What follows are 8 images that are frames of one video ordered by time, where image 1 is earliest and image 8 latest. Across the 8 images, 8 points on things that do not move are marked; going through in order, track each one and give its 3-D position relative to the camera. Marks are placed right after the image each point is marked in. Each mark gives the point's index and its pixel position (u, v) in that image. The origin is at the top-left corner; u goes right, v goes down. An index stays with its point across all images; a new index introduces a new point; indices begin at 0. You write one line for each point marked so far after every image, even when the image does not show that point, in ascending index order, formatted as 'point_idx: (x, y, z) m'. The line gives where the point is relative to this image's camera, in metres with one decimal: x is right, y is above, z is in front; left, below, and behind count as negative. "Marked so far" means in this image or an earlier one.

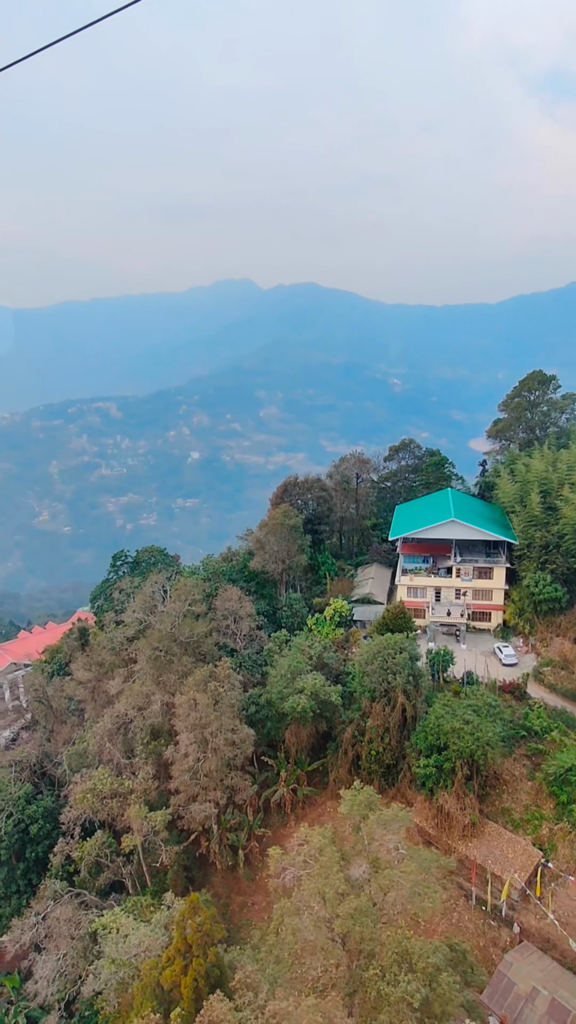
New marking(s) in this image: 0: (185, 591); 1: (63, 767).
0: (-3.4, -2.6, +19.8) m
1: (-7.1, -8.1, +19.1) m
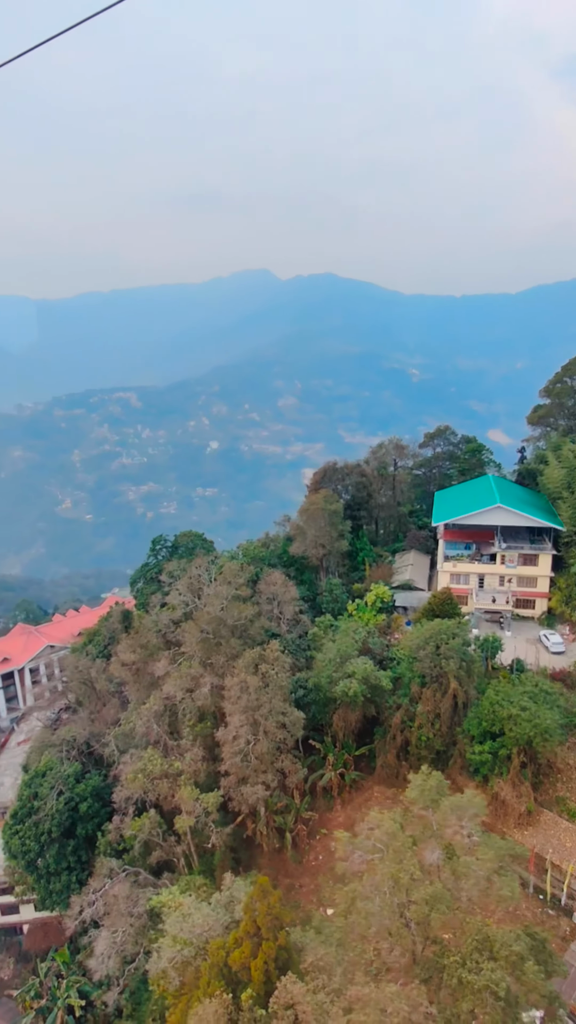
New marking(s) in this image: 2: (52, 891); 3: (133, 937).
0: (-1.9, -2.0, +19.8) m
1: (-5.7, -7.5, +19.2) m
2: (-6.8, -10.9, +17.4) m
3: (-3.4, -9.4, +13.3) m
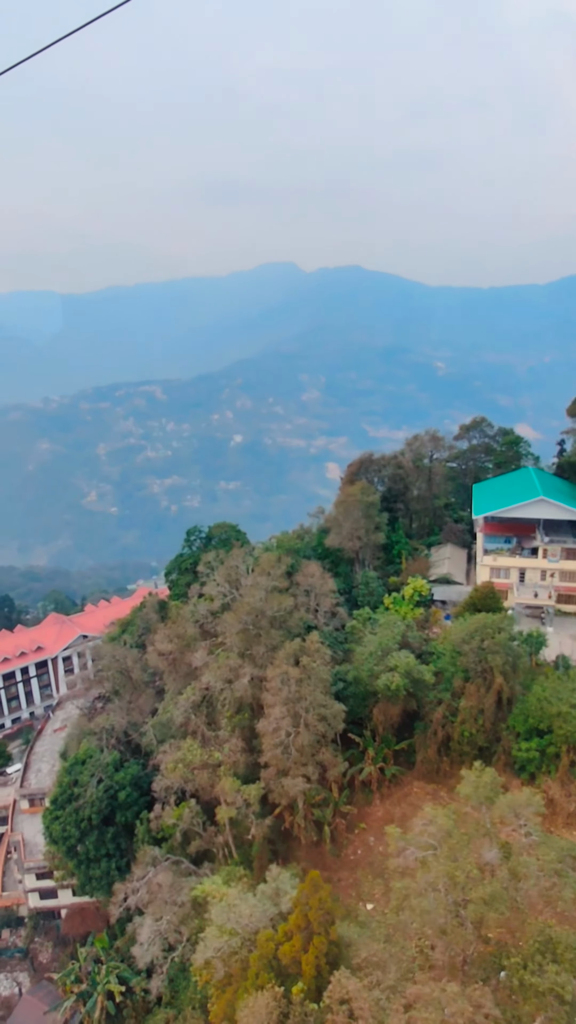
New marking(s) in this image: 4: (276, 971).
0: (-0.7, -1.8, +19.6) m
1: (-4.5, -7.2, +19.3) m
2: (-5.7, -10.6, +17.6) m
3: (-2.5, -9.1, +13.3) m
4: (-0.2, -8.0, +10.6) m
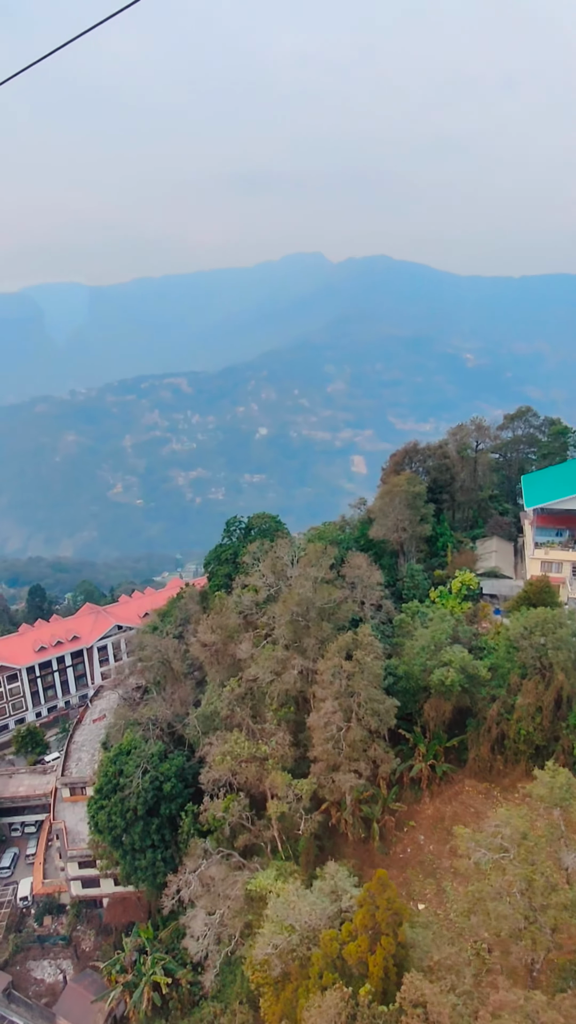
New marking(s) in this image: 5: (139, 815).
0: (+0.8, -1.4, +19.2) m
1: (-3.1, -6.8, +19.1) m
2: (-4.4, -10.3, +17.5) m
3: (-1.3, -8.8, +13.1) m
4: (+0.9, -7.8, +10.2) m
5: (-4.3, -8.7, +17.5) m
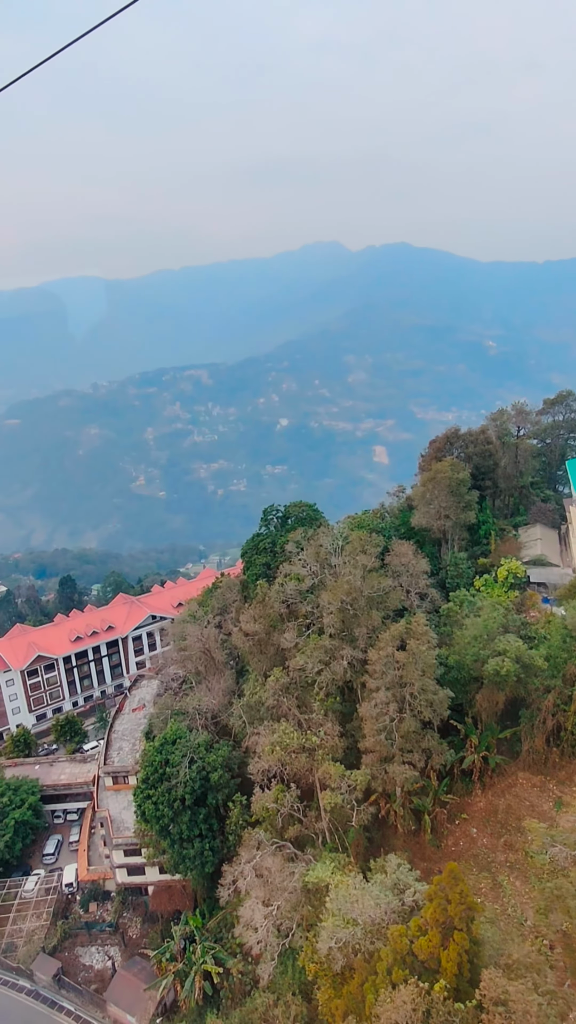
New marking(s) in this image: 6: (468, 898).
0: (+2.2, -1.0, +18.9) m
1: (-1.7, -6.5, +18.9) m
2: (-3.0, -9.9, +17.4) m
3: (-0.1, -8.6, +12.9) m
4: (+2.0, -7.5, +10.0) m
5: (-2.9, -8.4, +17.4) m
6: (+2.9, -6.3, +9.8) m
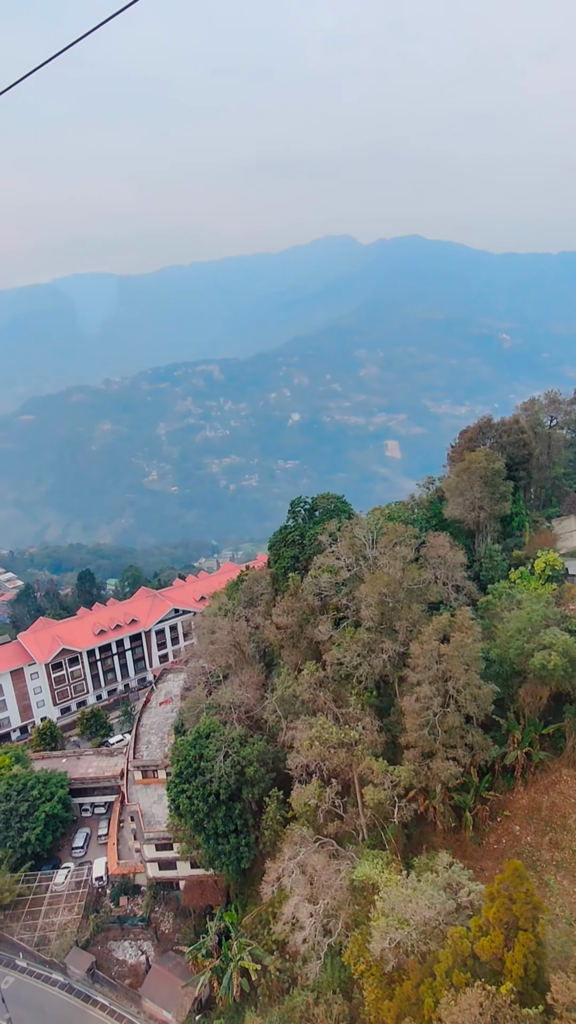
0: (+3.3, -0.7, +18.5) m
1: (-0.6, -6.2, +18.7) m
2: (-1.9, -9.7, +17.2) m
3: (+0.9, -8.3, +12.6) m
4: (+2.9, -7.3, +9.6) m
5: (-1.9, -8.1, +17.1) m
6: (+3.8, -6.0, +9.4) m
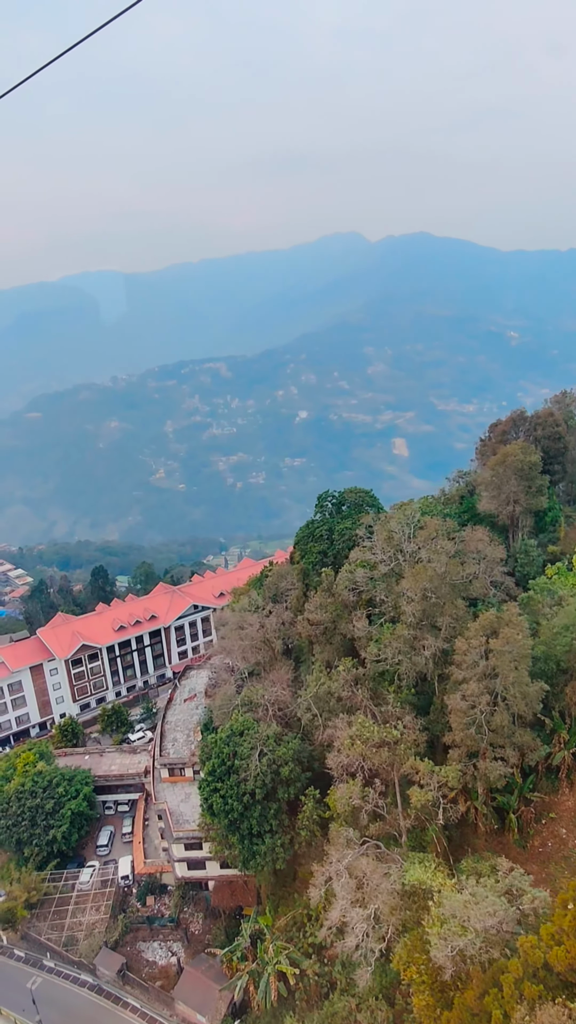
0: (+4.3, -0.5, +18.0) m
1: (+0.4, -6.0, +18.2) m
2: (-0.9, -9.5, +16.8) m
3: (+1.9, -8.1, +12.2) m
4: (+3.9, -7.1, +9.2) m
5: (-0.9, -7.9, +16.7) m
6: (+4.7, -5.9, +9.0) m
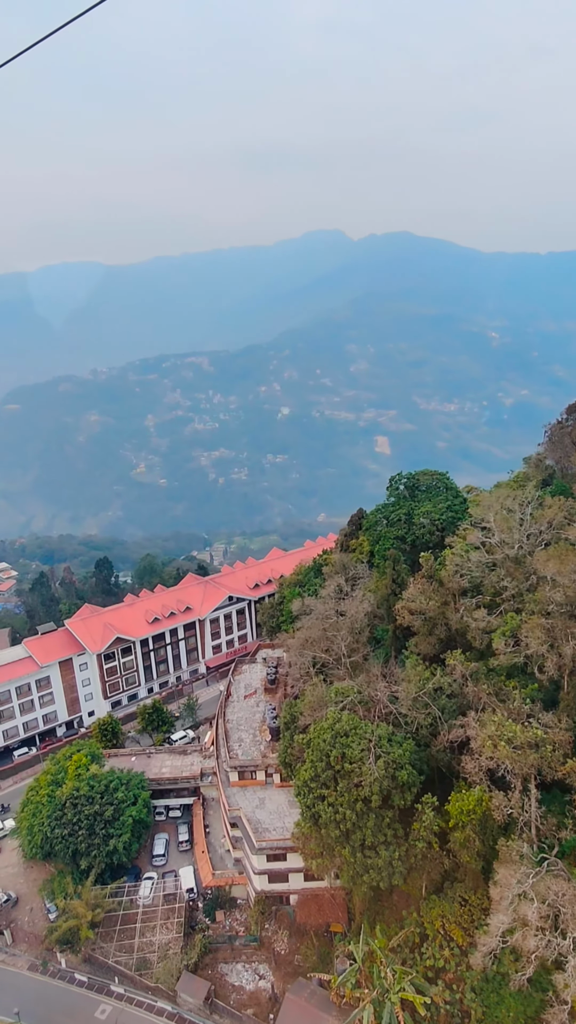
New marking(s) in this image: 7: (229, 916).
0: (+7.3, 0.0, +16.4) m
1: (+3.3, -5.4, +16.5) m
2: (+2.0, -8.8, +15.1) m
3: (+5.0, -7.6, +10.6) m
4: (+7.1, -6.6, +7.6) m
5: (+2.1, -7.3, +15.0) m
6: (+8.0, -5.3, +7.4) m
7: (-1.7, -12.7, +19.0) m
